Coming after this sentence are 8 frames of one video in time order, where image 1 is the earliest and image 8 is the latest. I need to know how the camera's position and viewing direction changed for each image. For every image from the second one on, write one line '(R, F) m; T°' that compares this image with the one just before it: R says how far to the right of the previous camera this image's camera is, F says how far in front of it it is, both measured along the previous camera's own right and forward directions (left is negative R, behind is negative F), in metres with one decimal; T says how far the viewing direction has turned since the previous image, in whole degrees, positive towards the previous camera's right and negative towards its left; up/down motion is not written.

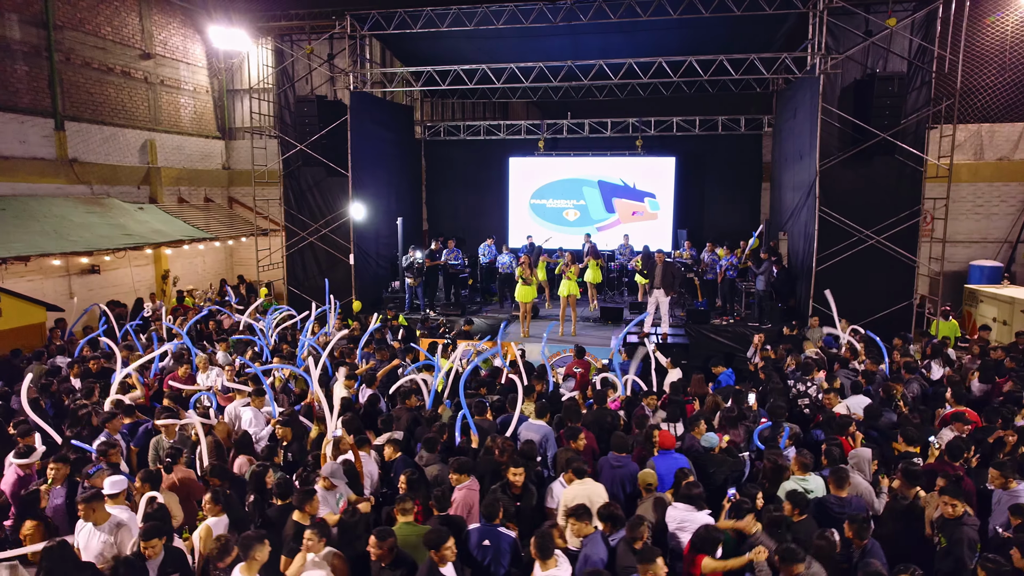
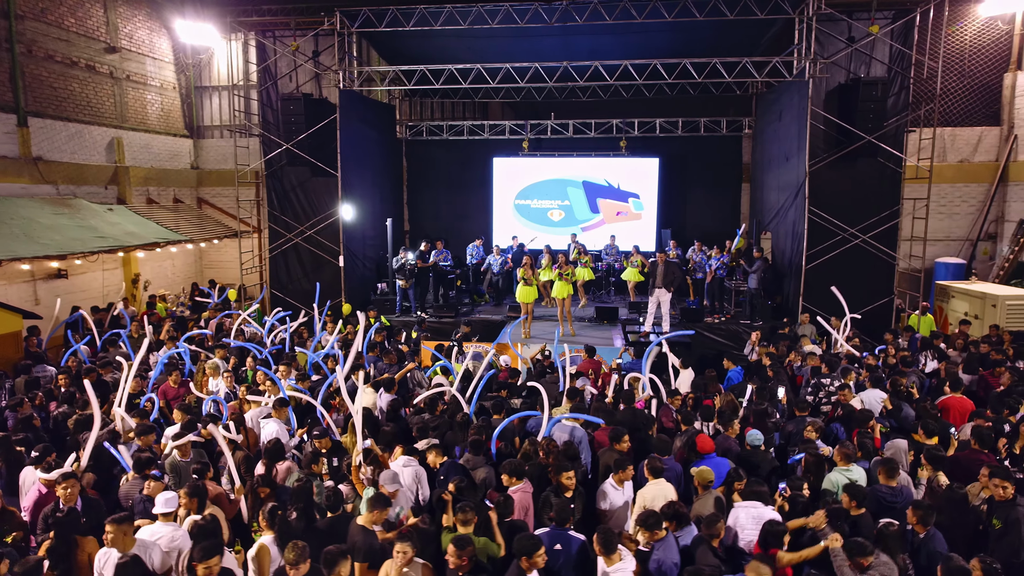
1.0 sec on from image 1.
(-0.8, +0.1) m; +4°
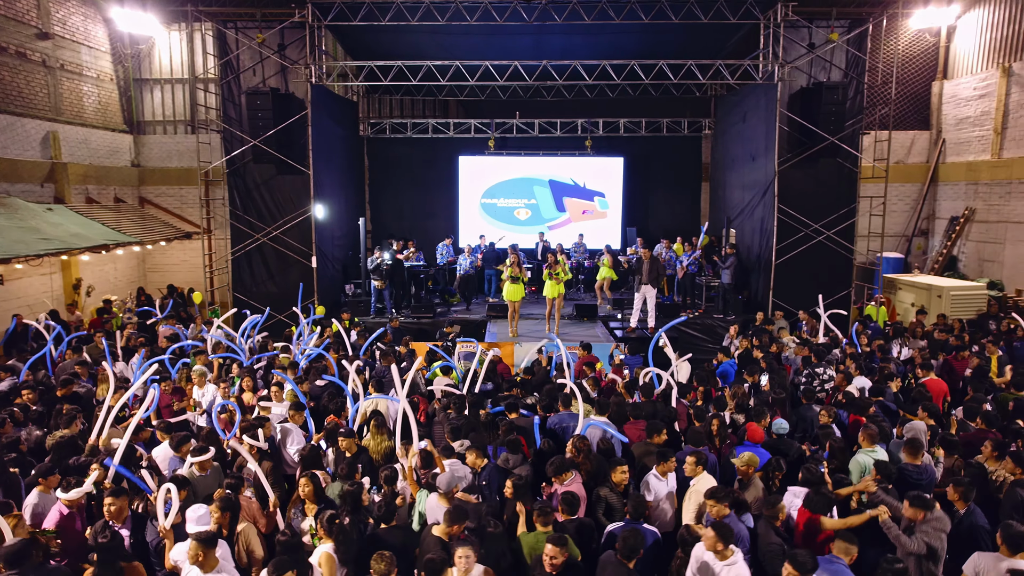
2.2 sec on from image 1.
(-1.0, +0.1) m; +7°
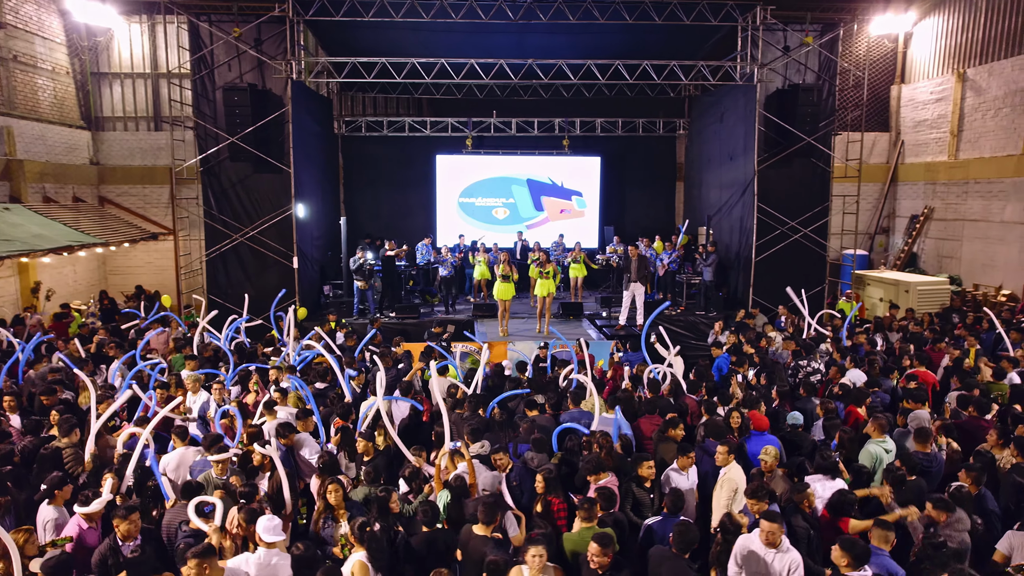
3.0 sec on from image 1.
(-0.6, +0.1) m; +4°
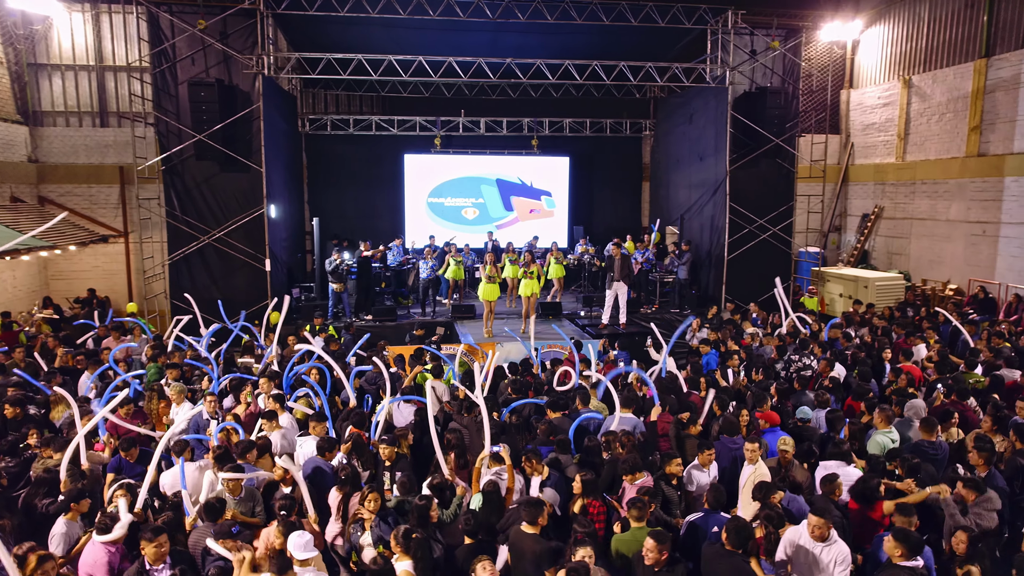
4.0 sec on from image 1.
(-0.7, +0.1) m; +5°
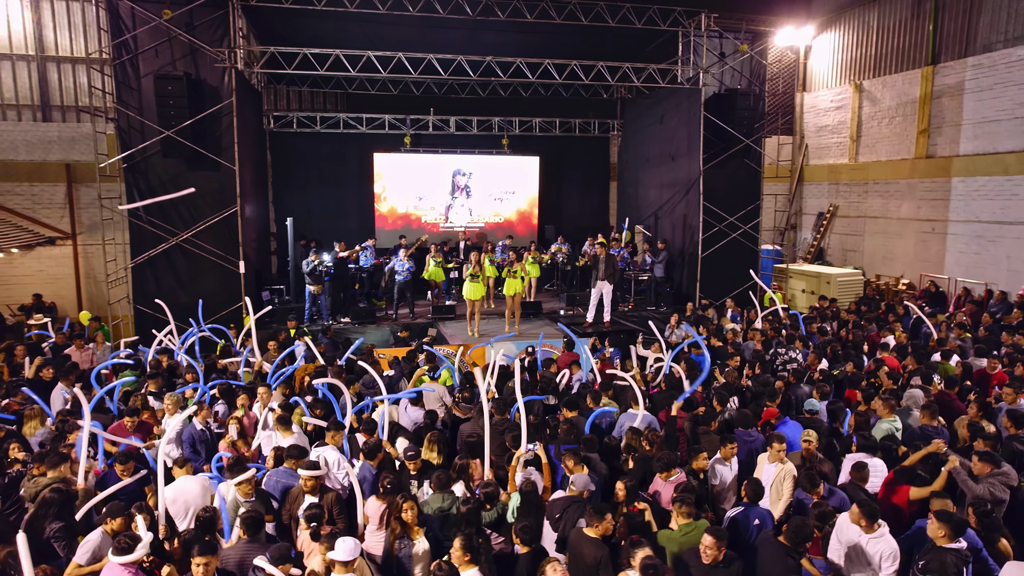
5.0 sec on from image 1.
(-0.7, +0.1) m; +5°
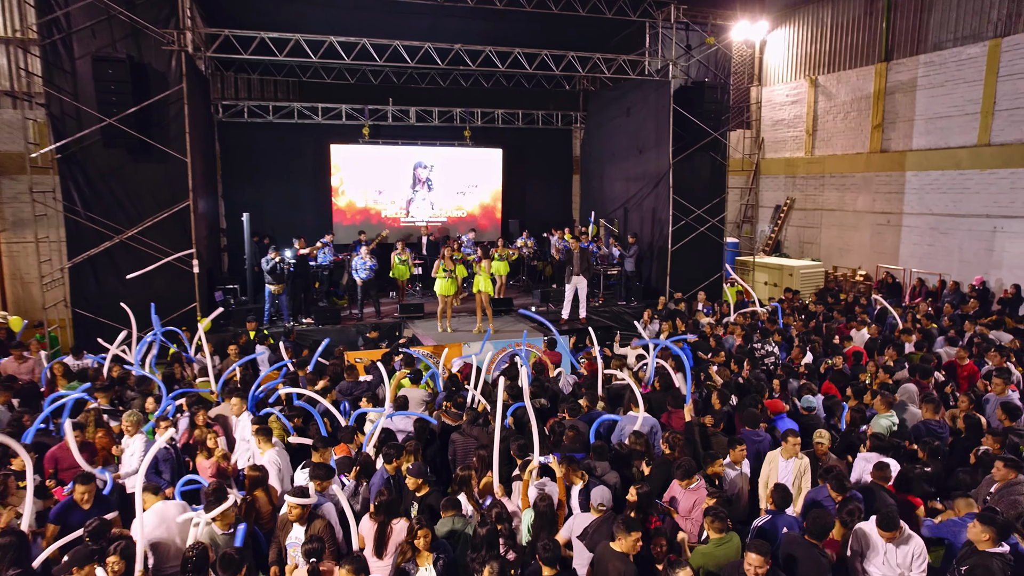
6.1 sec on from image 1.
(-0.5, +0.4) m; +5°
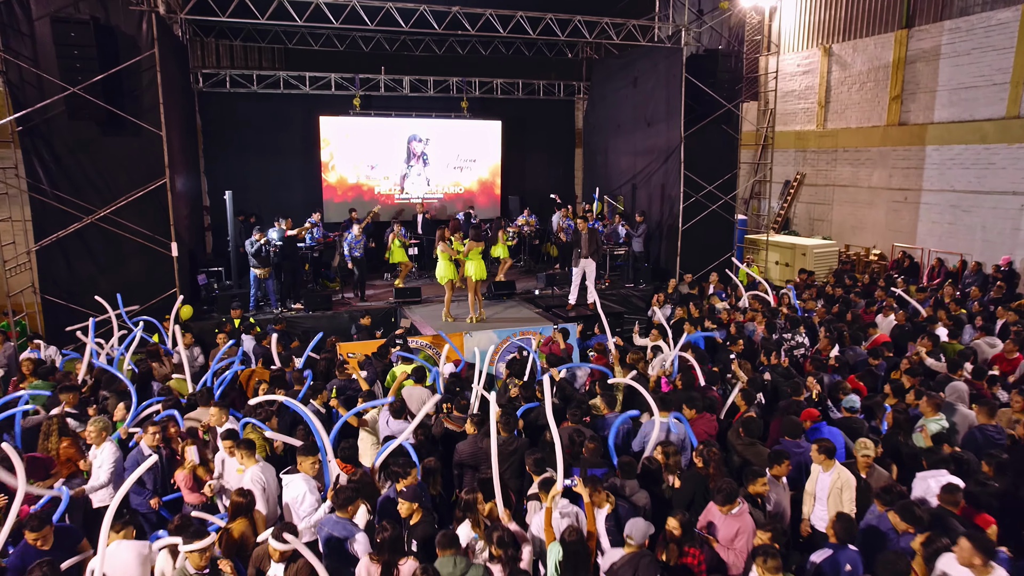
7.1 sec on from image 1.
(-0.2, +0.7) m; +1°
